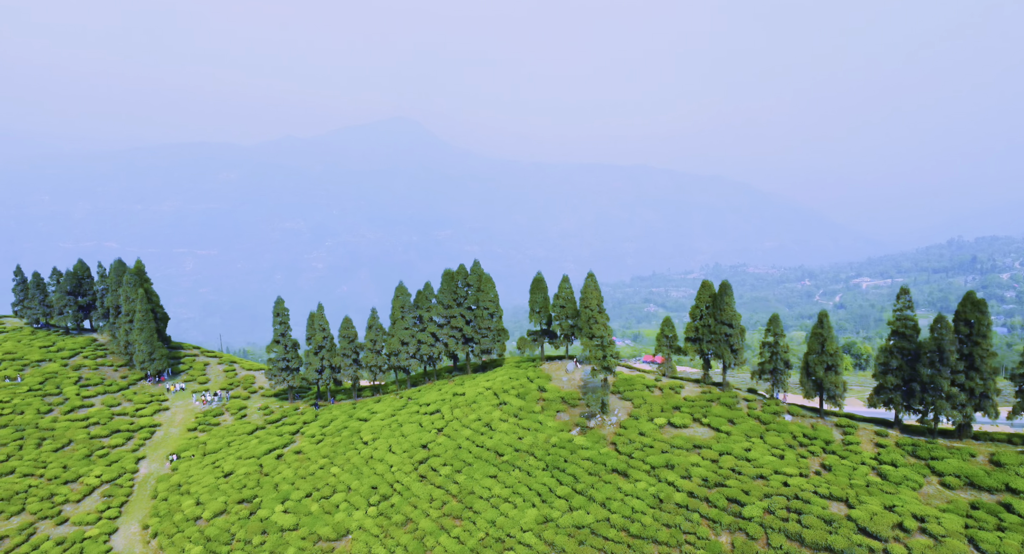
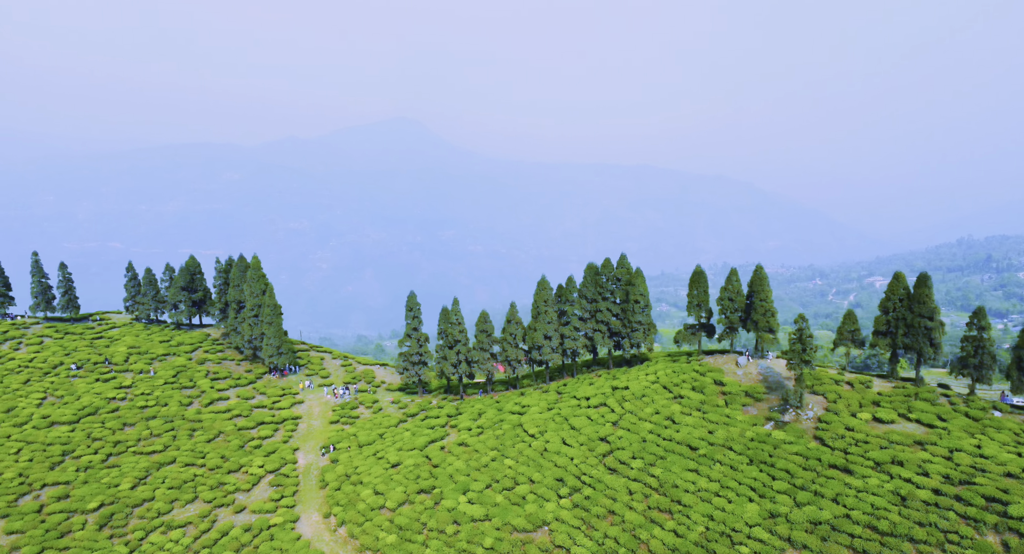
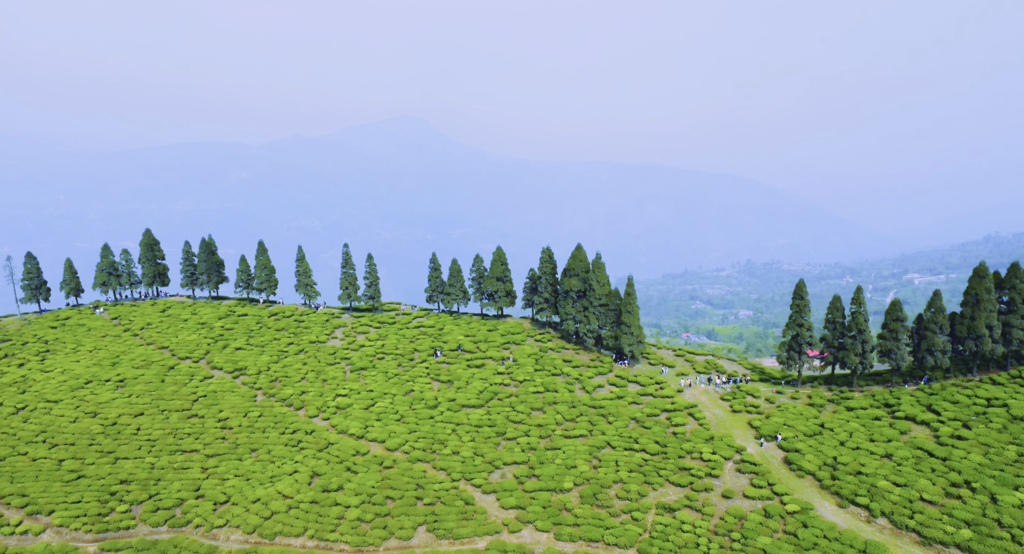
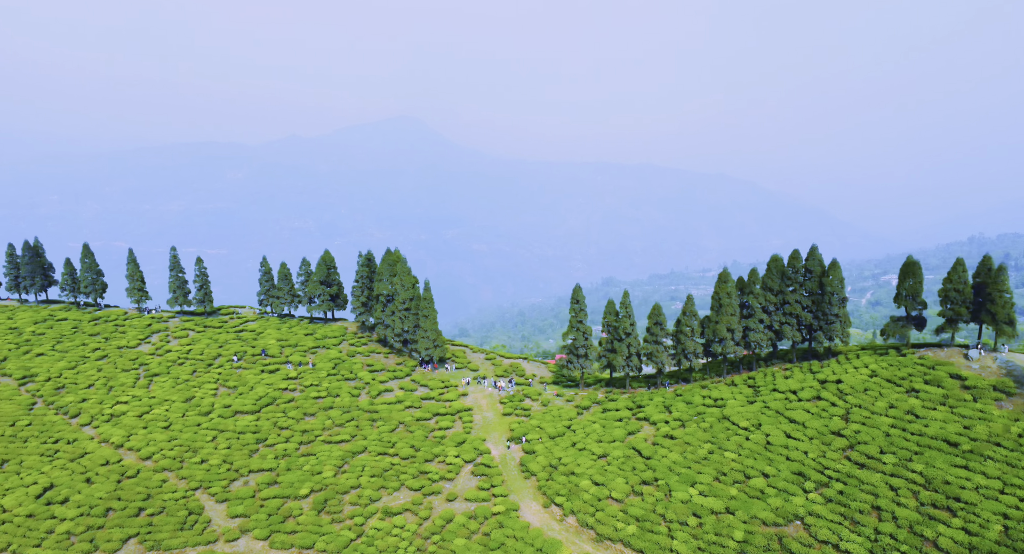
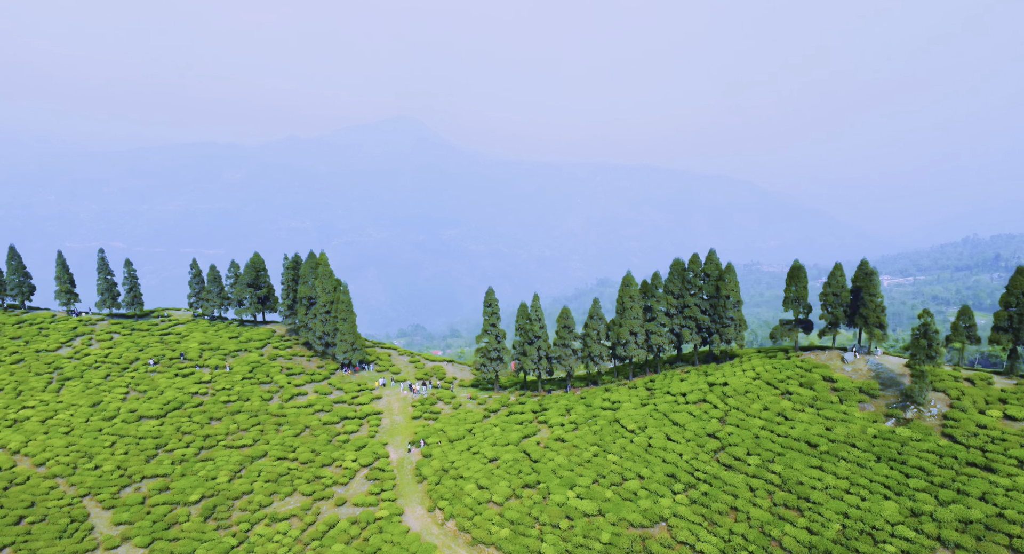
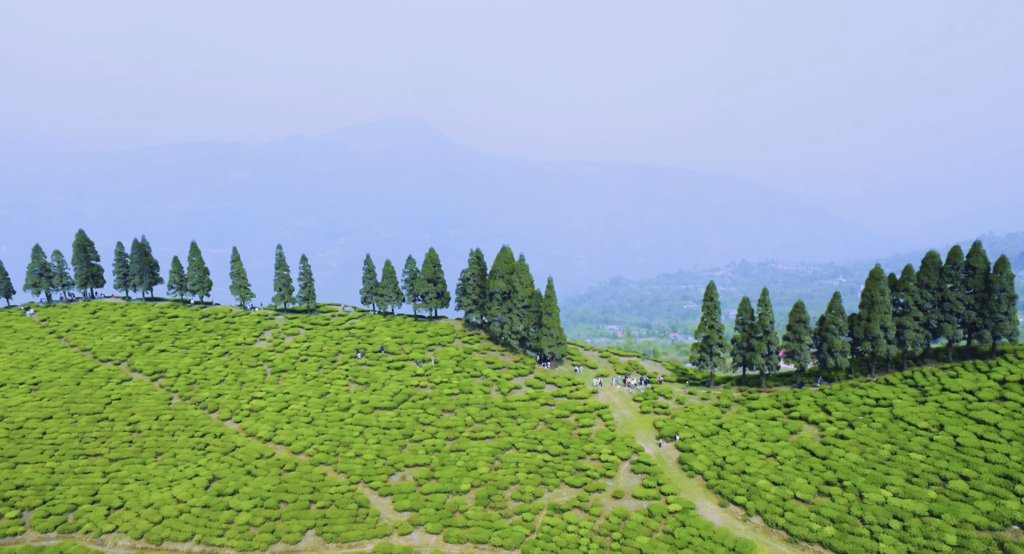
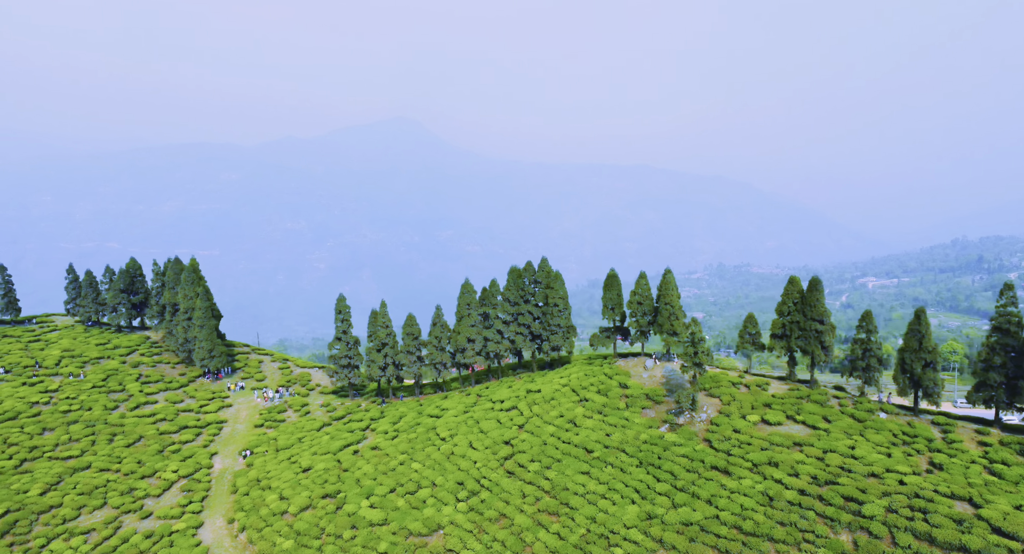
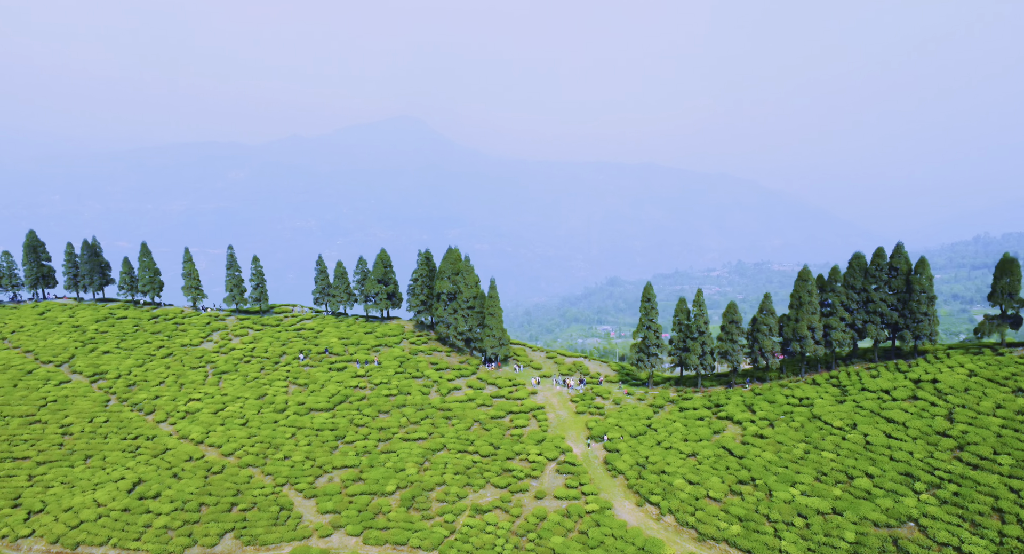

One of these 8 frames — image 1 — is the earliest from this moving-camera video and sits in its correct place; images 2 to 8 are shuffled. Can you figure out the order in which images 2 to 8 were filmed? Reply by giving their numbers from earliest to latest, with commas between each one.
7, 2, 5, 4, 8, 6, 3
